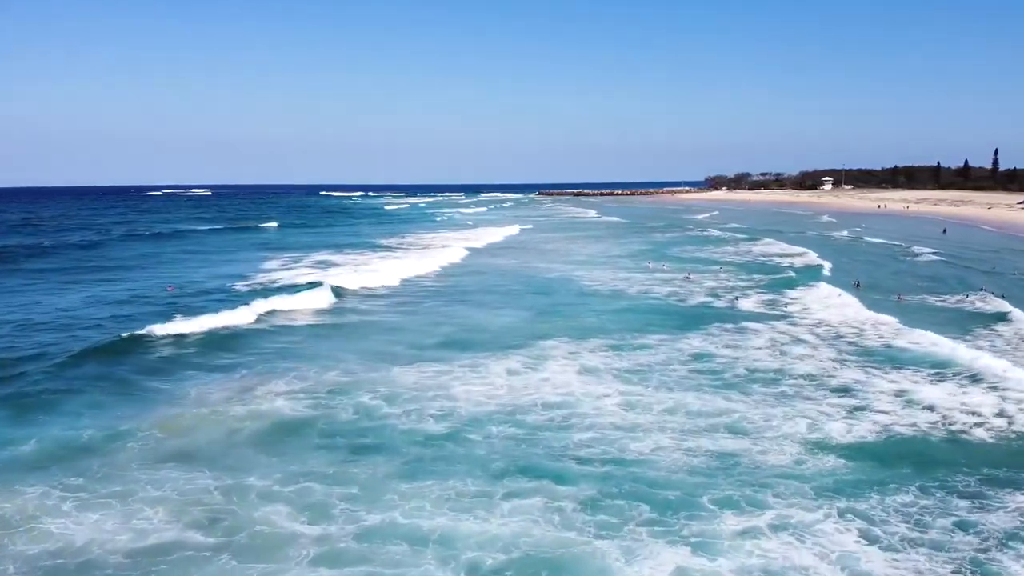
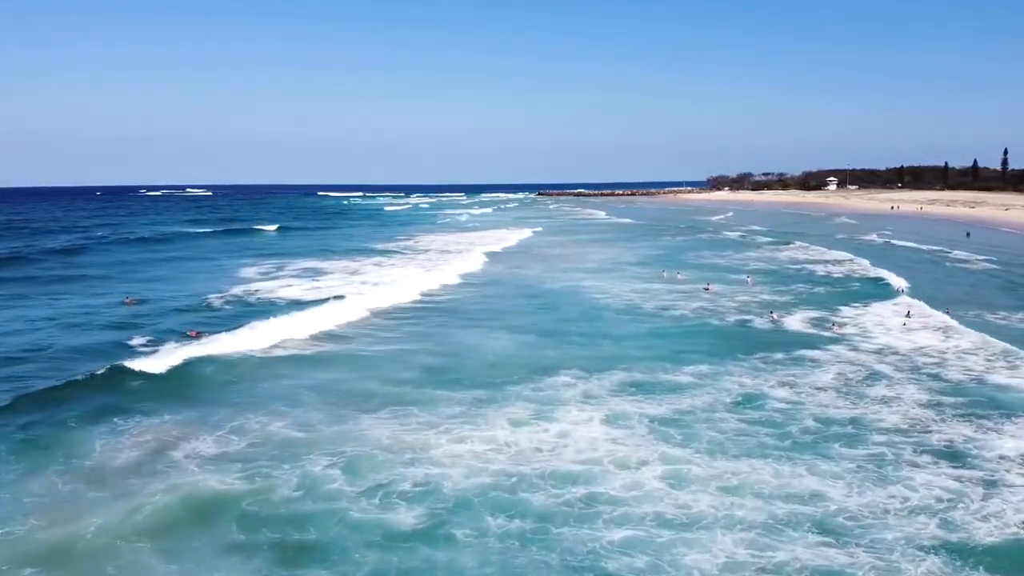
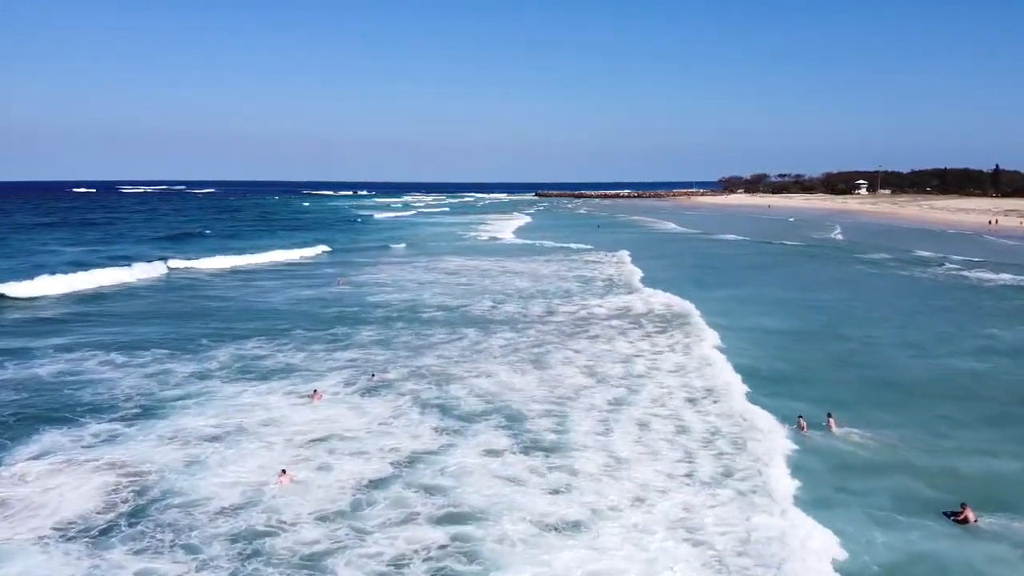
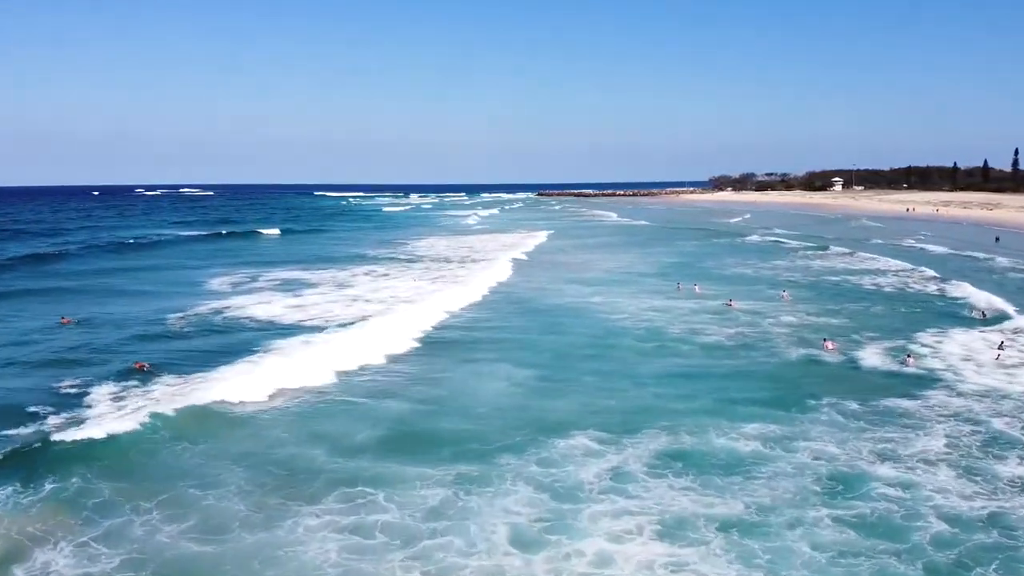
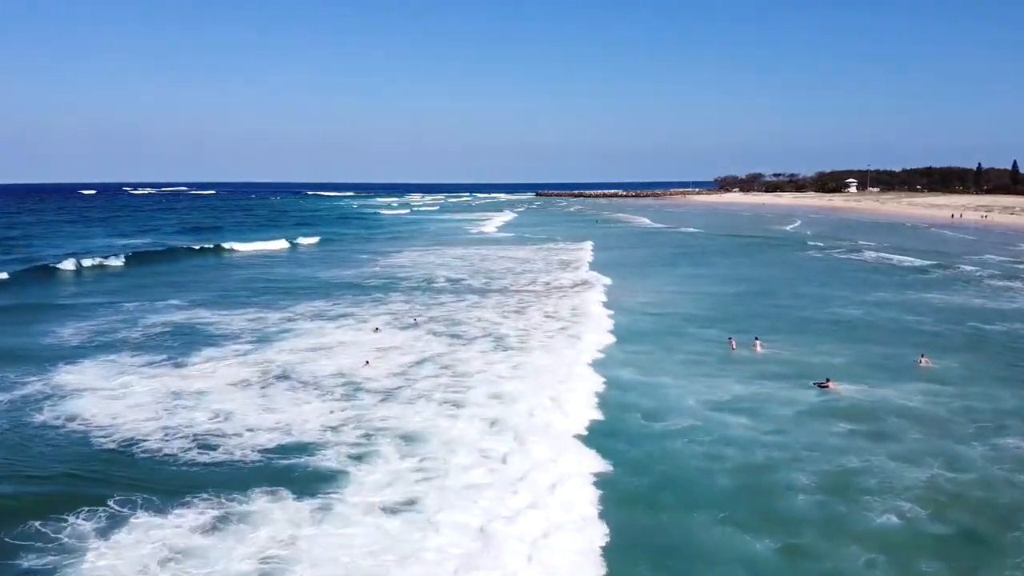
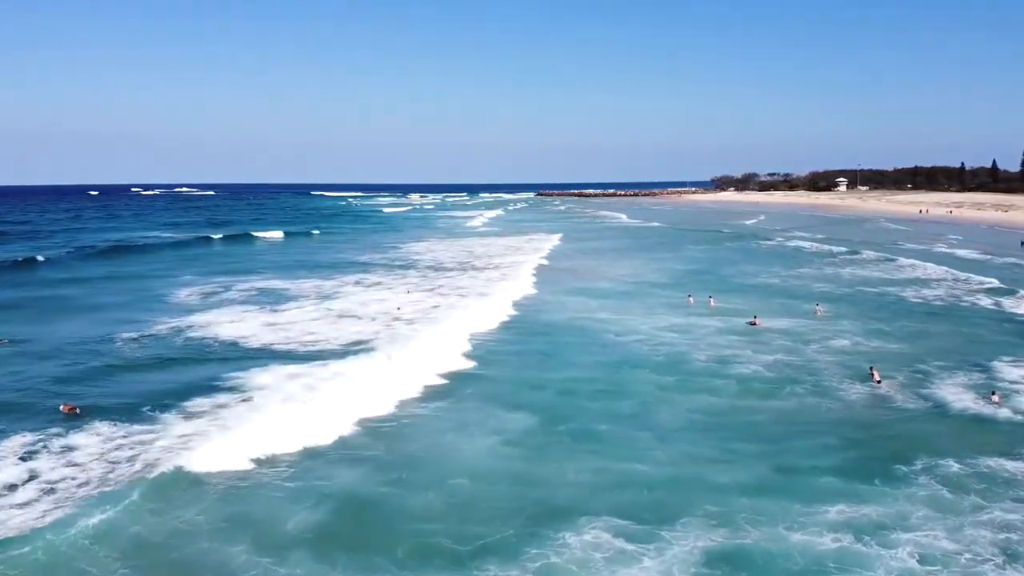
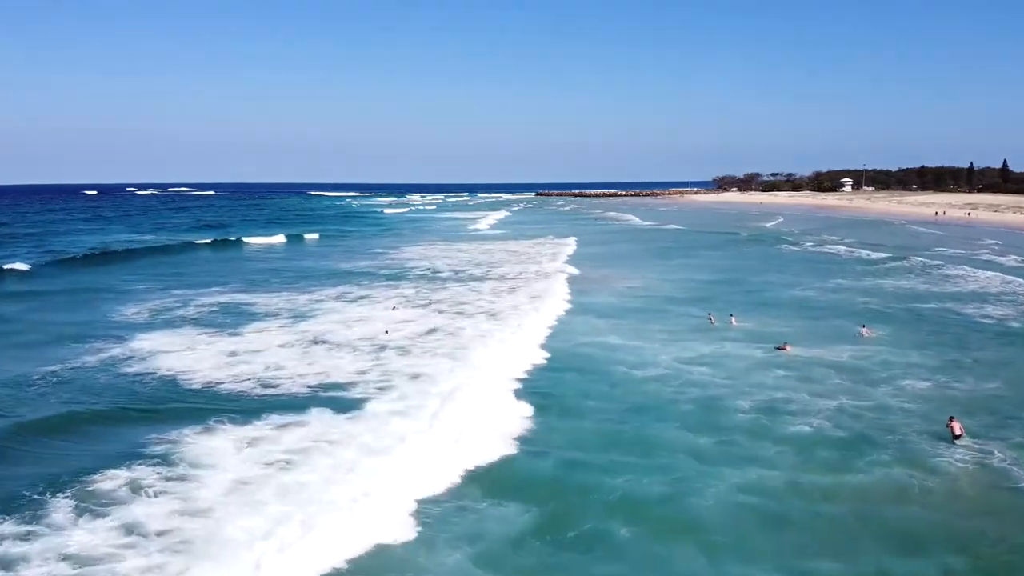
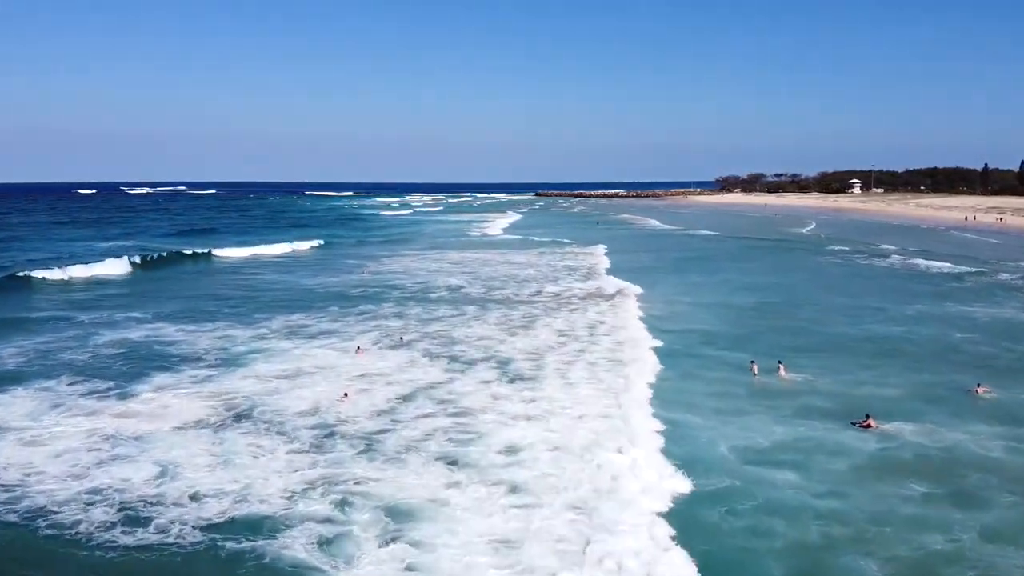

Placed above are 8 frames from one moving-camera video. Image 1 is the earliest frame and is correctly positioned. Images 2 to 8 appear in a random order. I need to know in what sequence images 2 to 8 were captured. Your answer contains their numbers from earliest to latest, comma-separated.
2, 4, 6, 7, 5, 8, 3
